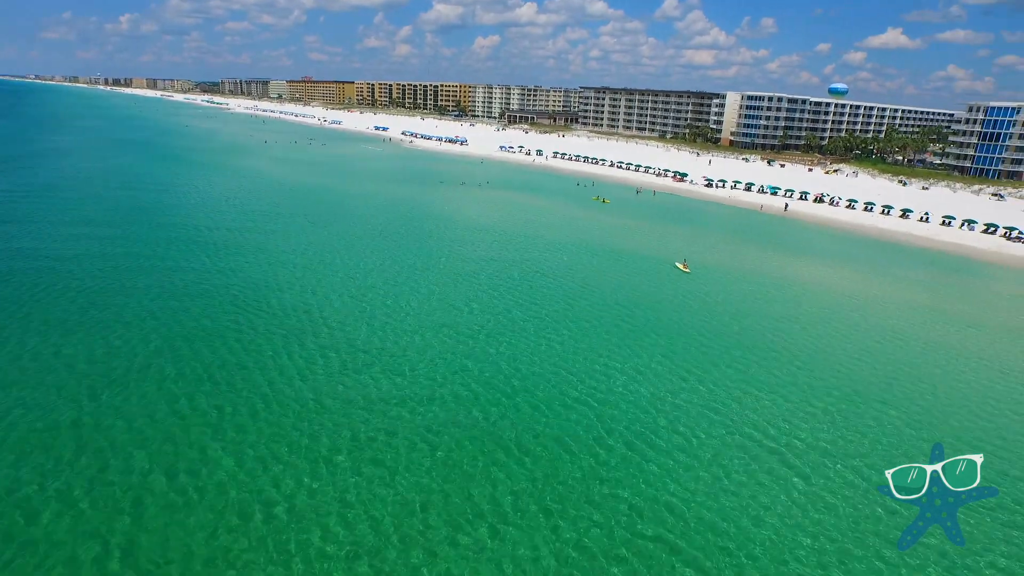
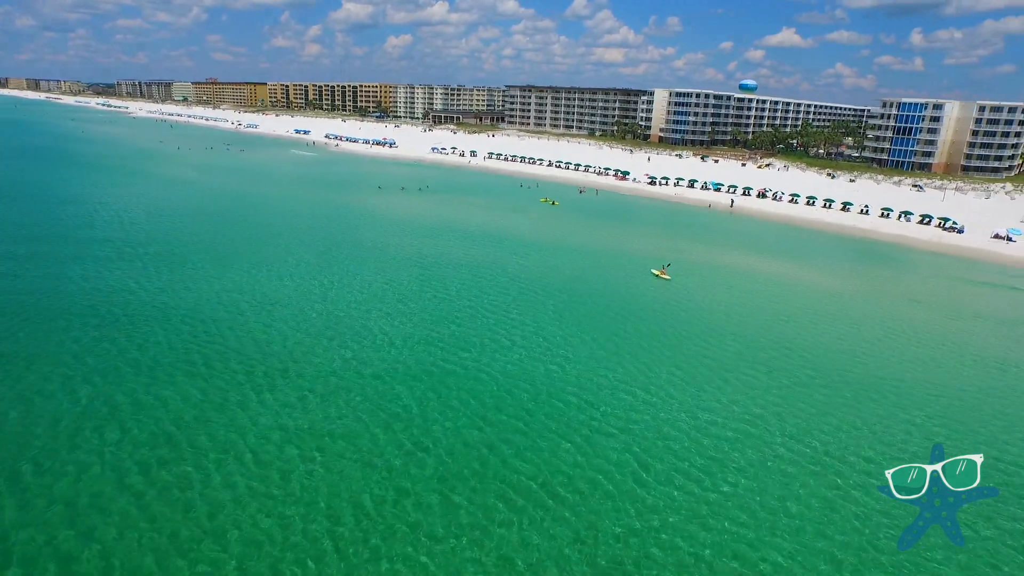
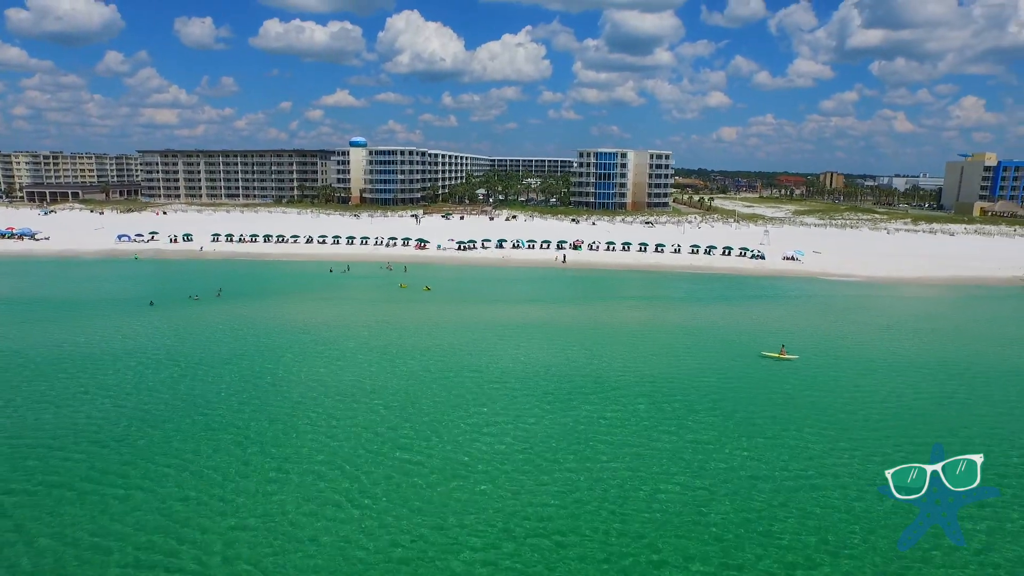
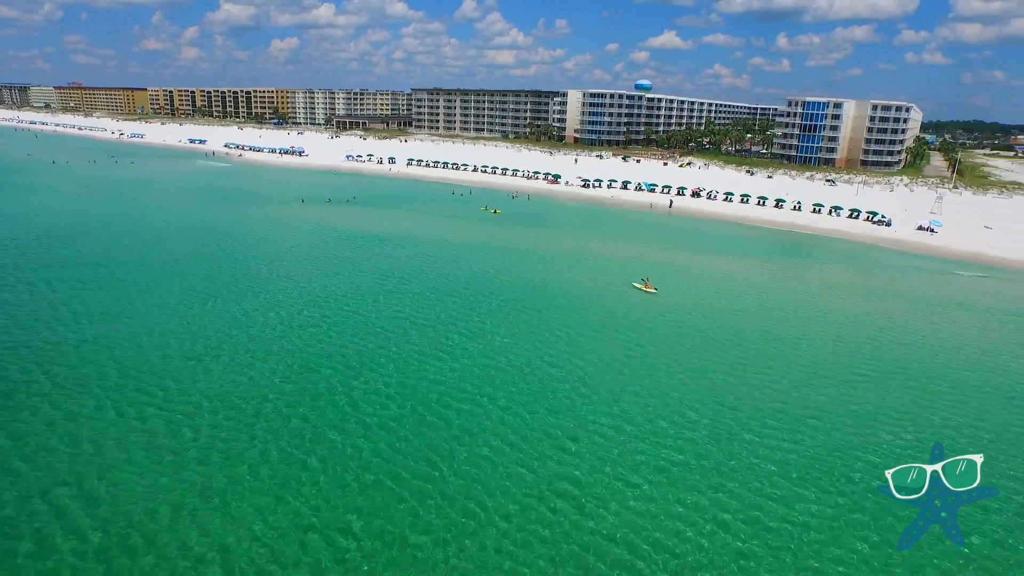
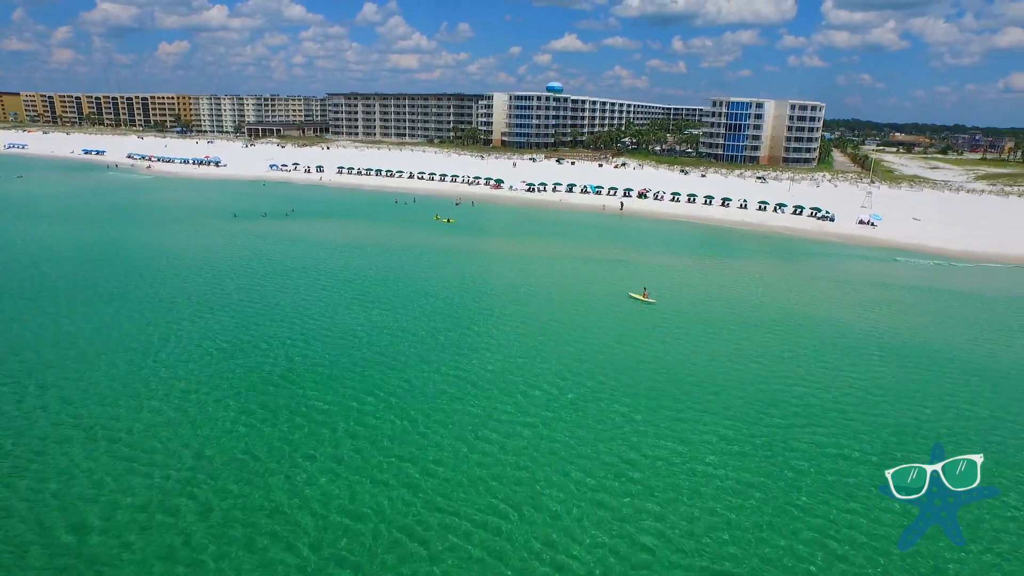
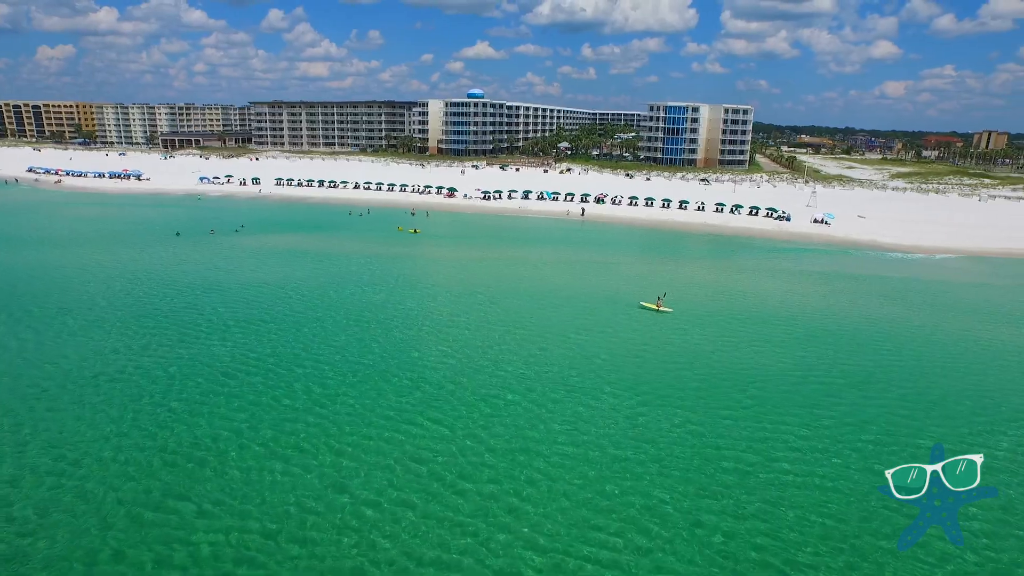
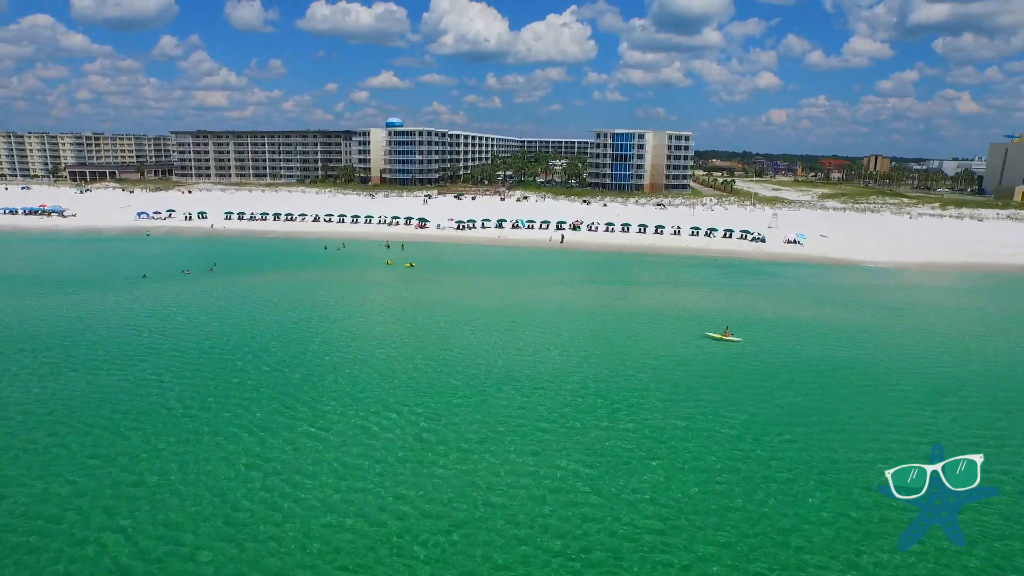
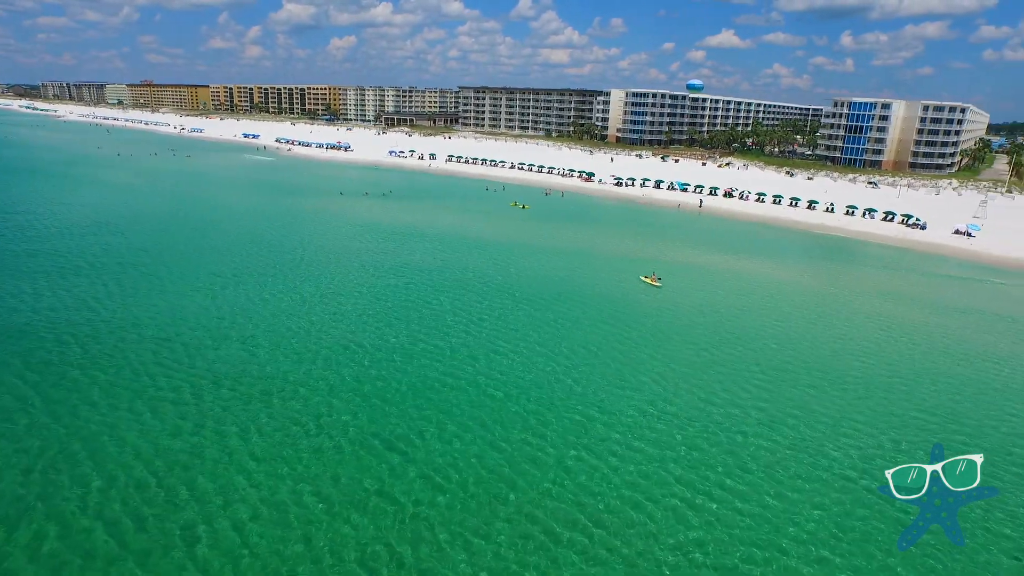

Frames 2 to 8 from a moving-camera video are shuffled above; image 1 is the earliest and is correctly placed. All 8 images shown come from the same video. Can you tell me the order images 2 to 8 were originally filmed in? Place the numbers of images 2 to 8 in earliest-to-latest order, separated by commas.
2, 8, 4, 5, 6, 7, 3
